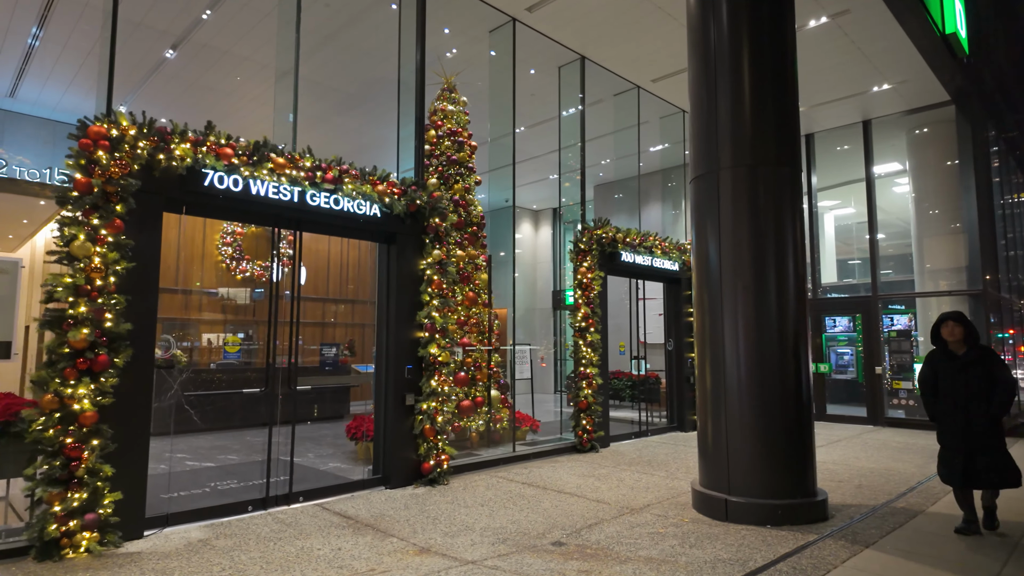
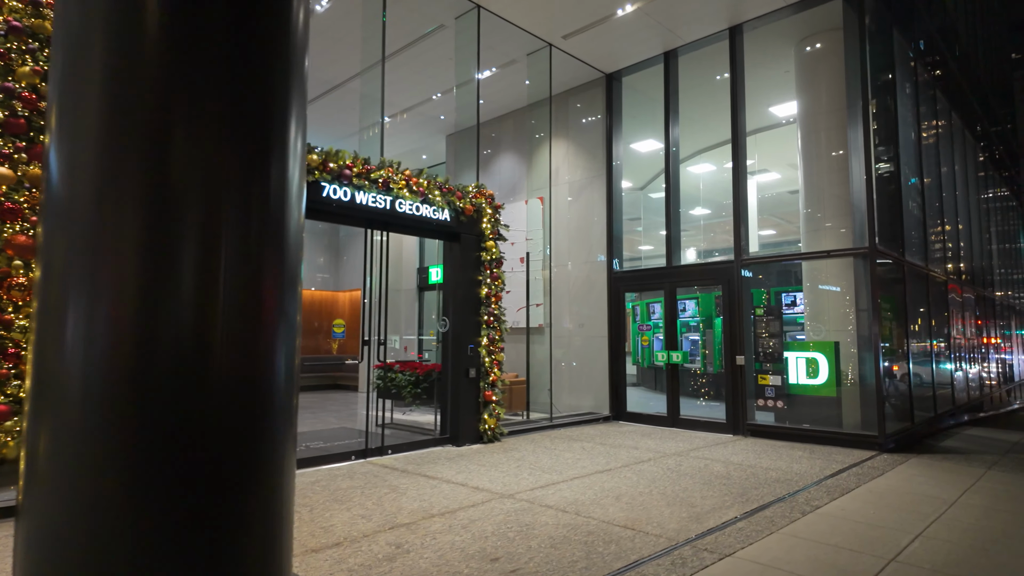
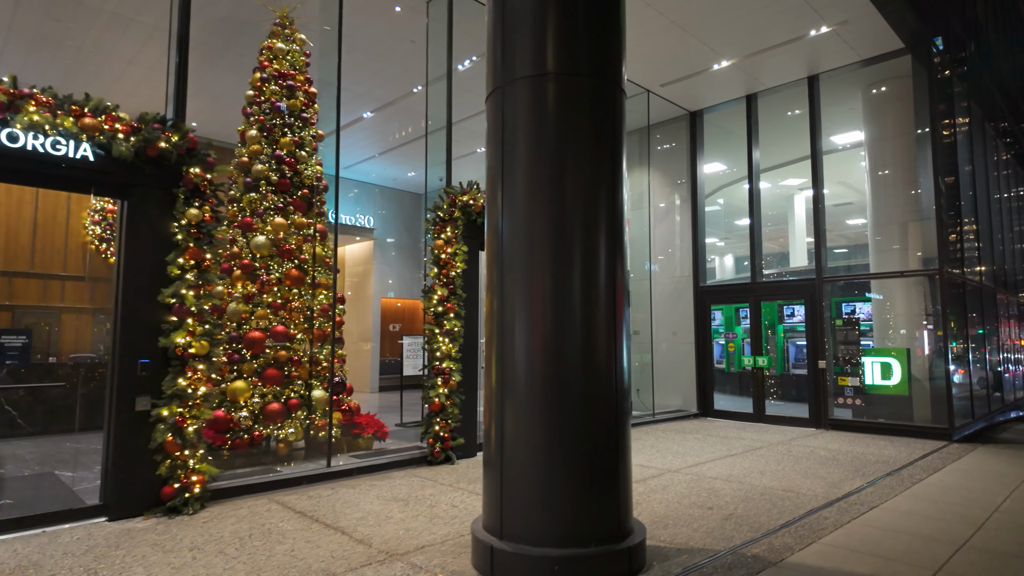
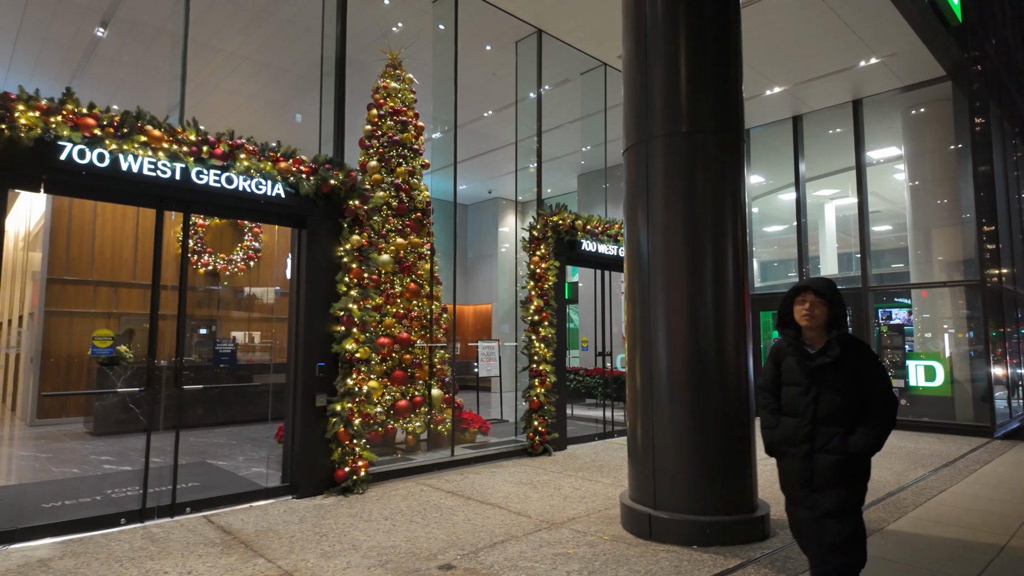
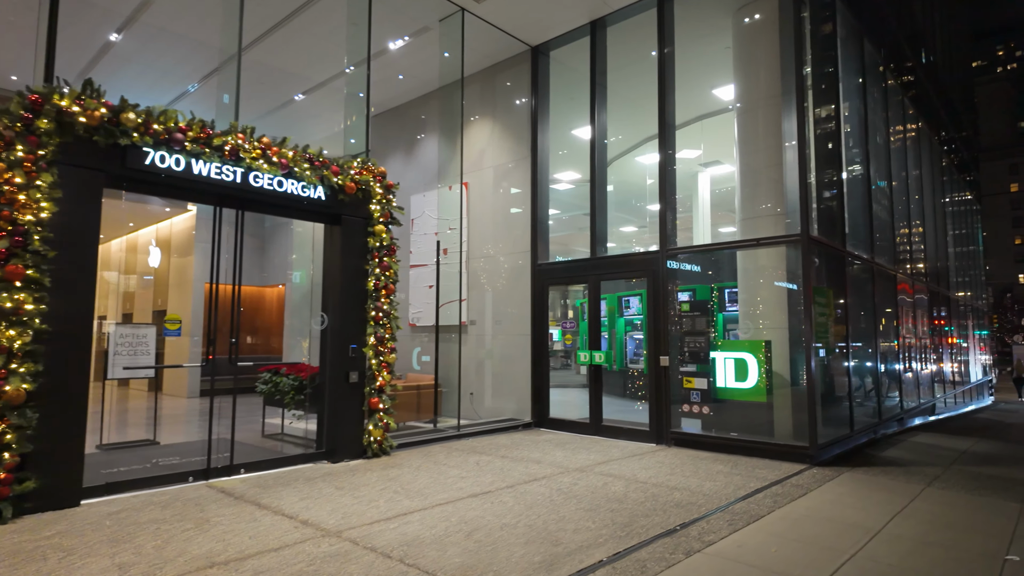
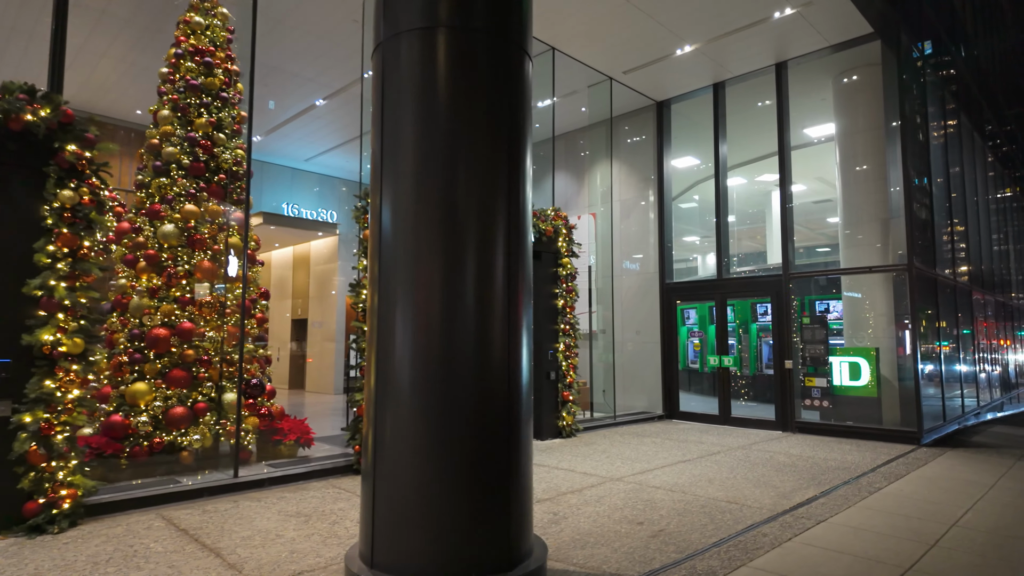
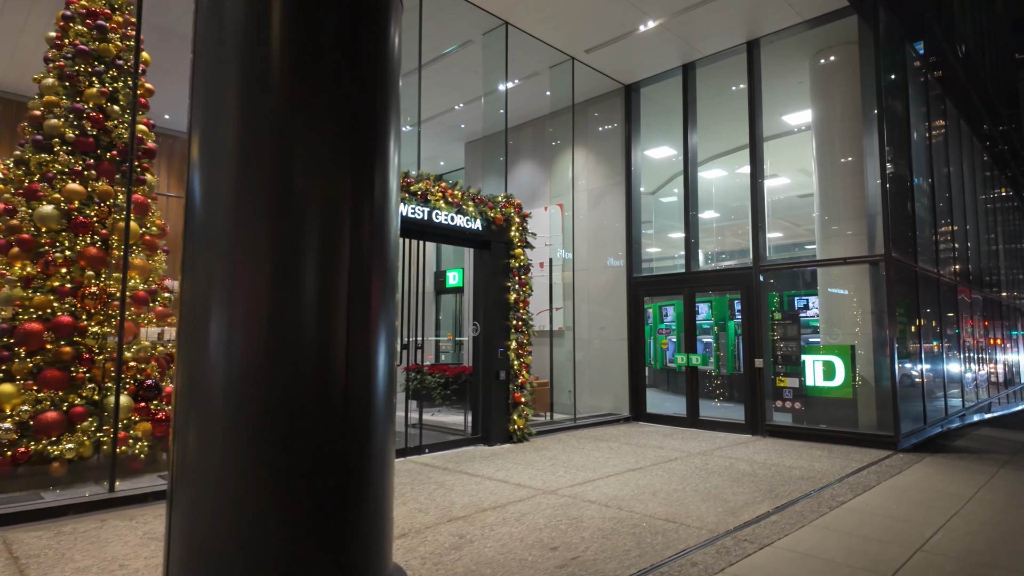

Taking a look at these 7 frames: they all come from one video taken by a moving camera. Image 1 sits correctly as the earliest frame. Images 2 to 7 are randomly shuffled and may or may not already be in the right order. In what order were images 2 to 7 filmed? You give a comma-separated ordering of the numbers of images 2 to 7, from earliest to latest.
4, 3, 6, 7, 2, 5
